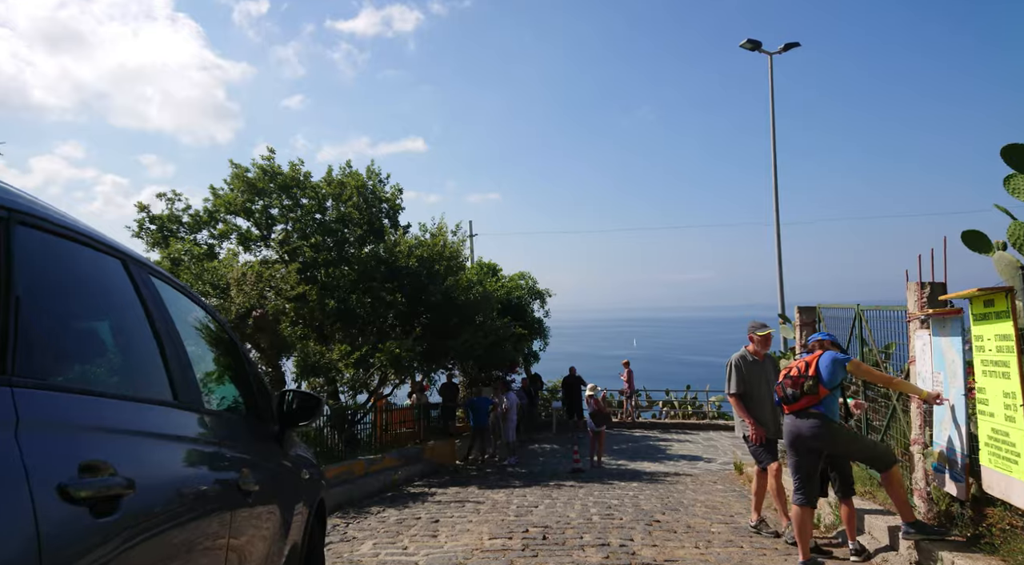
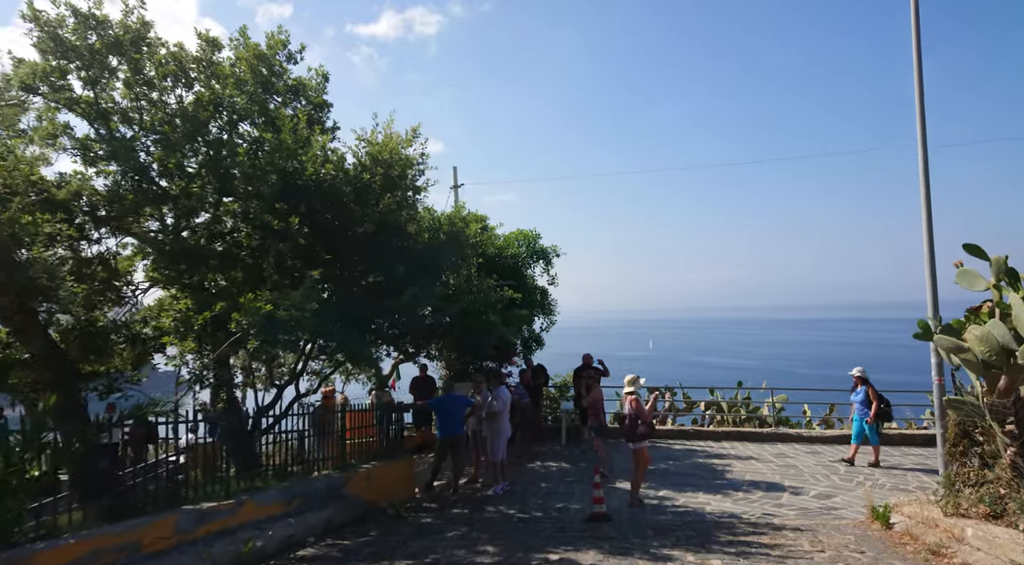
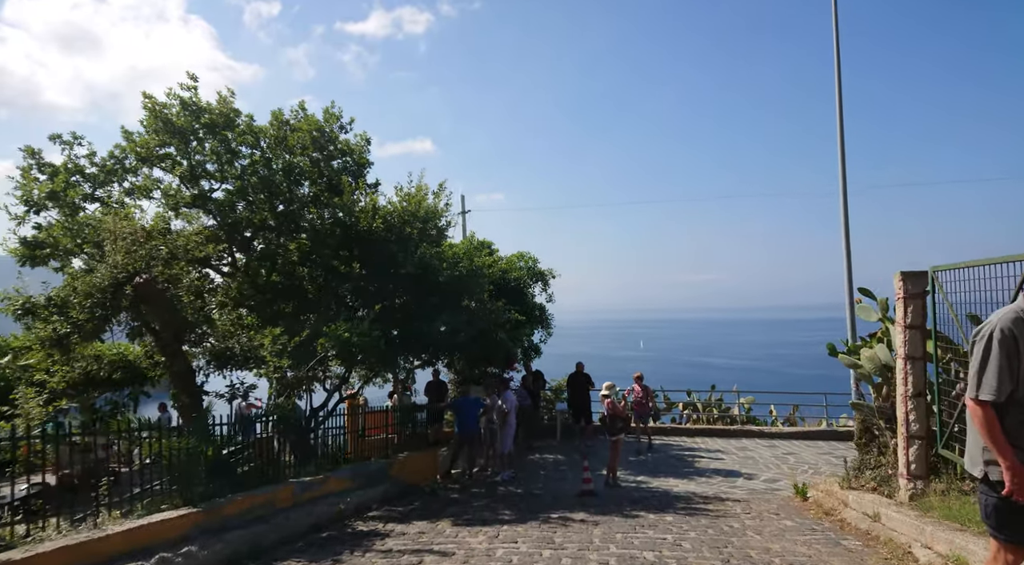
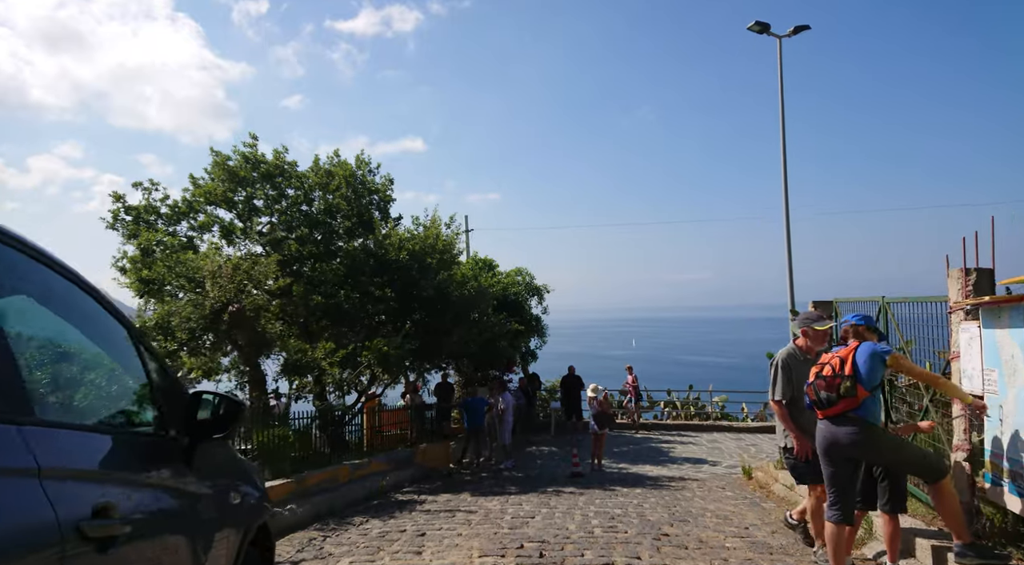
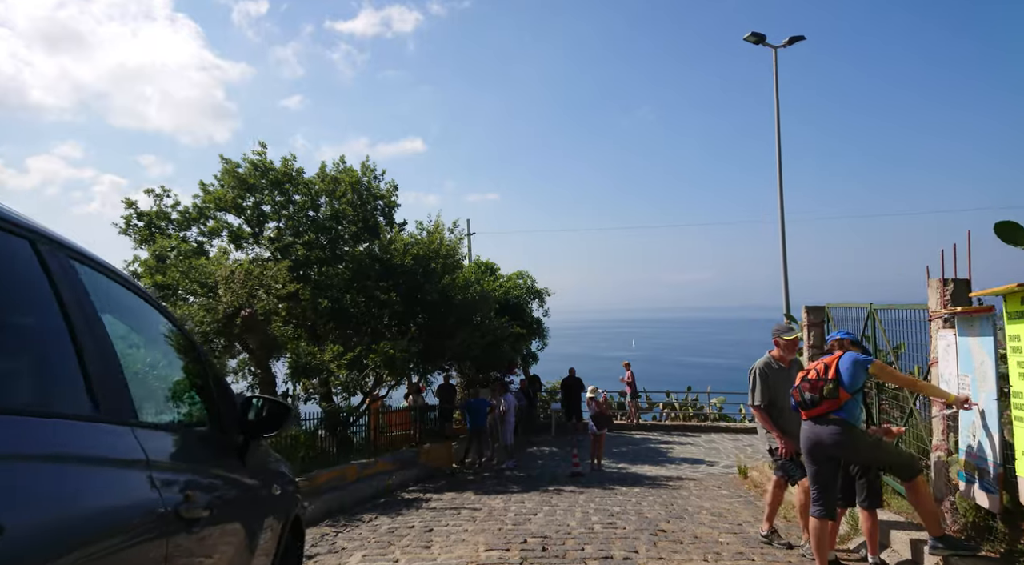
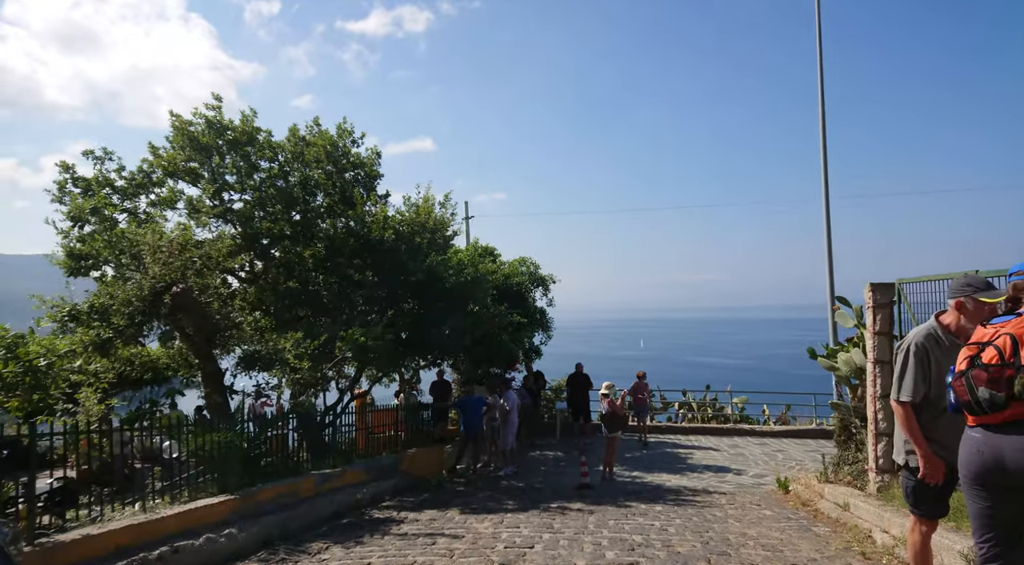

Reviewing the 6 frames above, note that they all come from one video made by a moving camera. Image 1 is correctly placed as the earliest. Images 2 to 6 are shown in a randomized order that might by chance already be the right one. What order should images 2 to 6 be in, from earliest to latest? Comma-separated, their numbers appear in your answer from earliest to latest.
5, 4, 6, 3, 2
